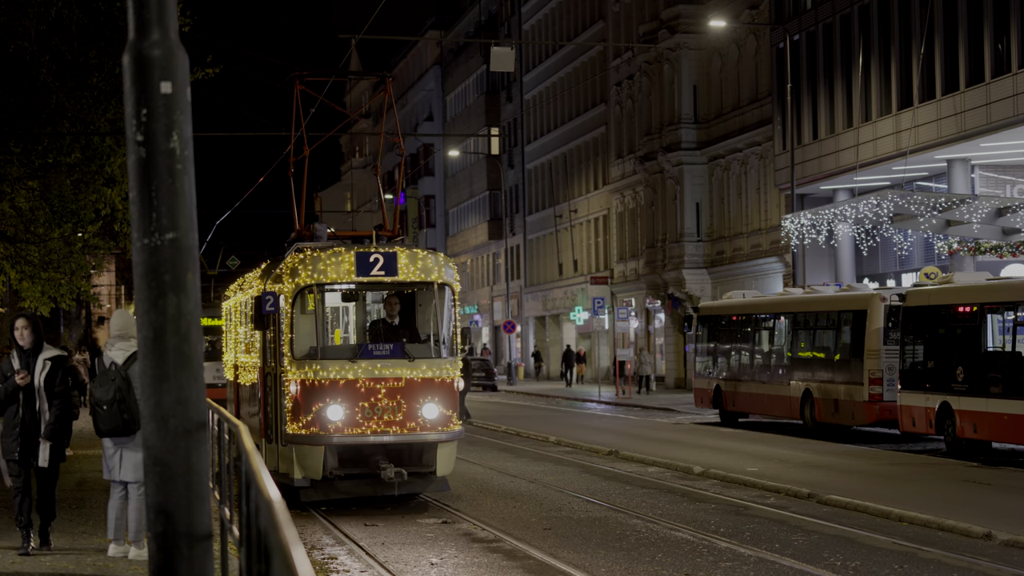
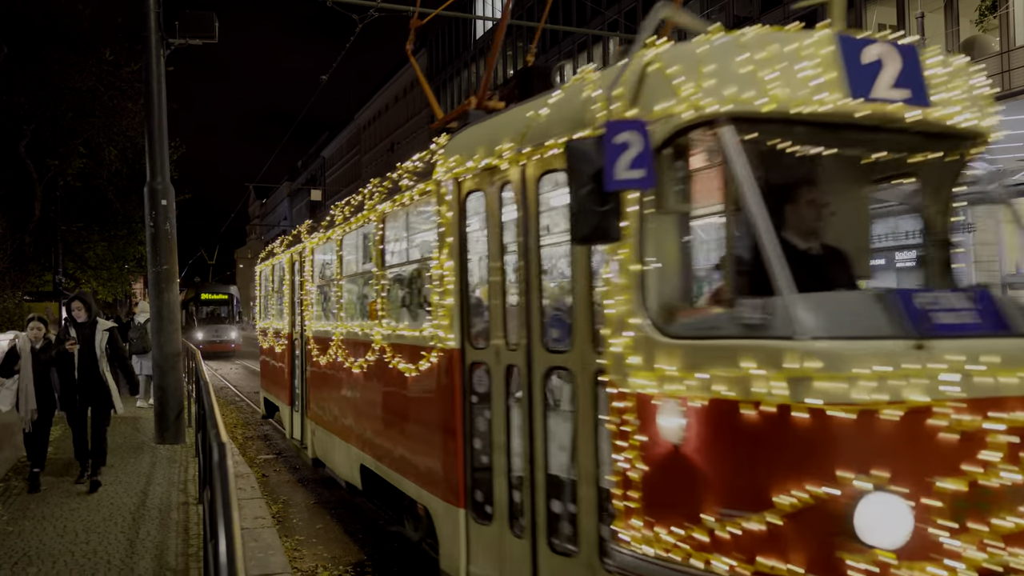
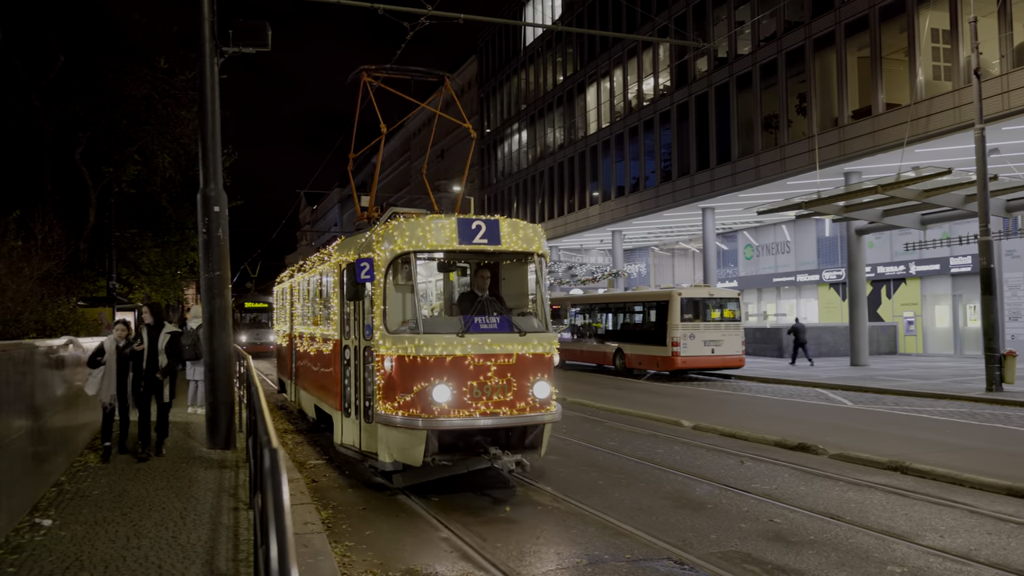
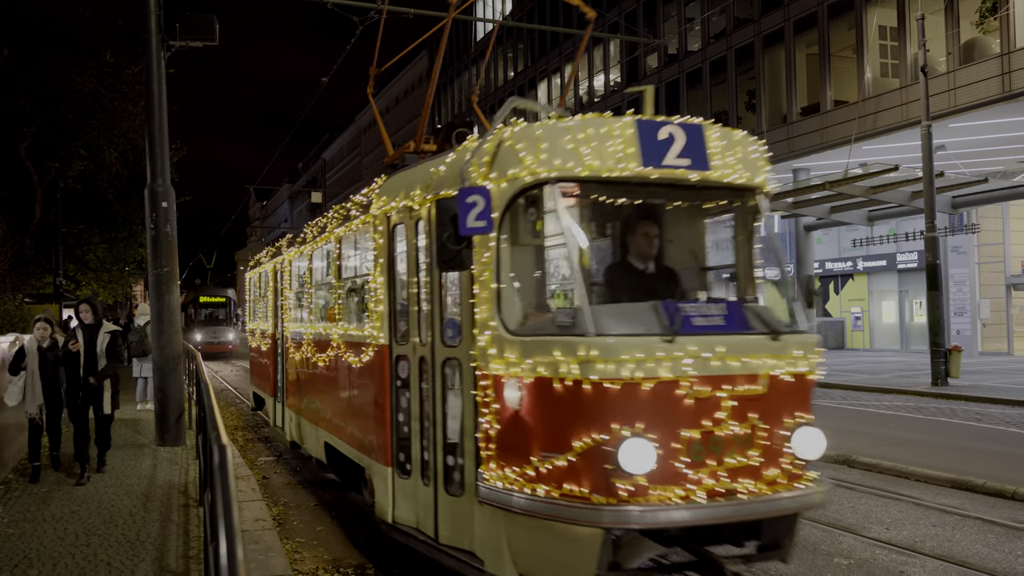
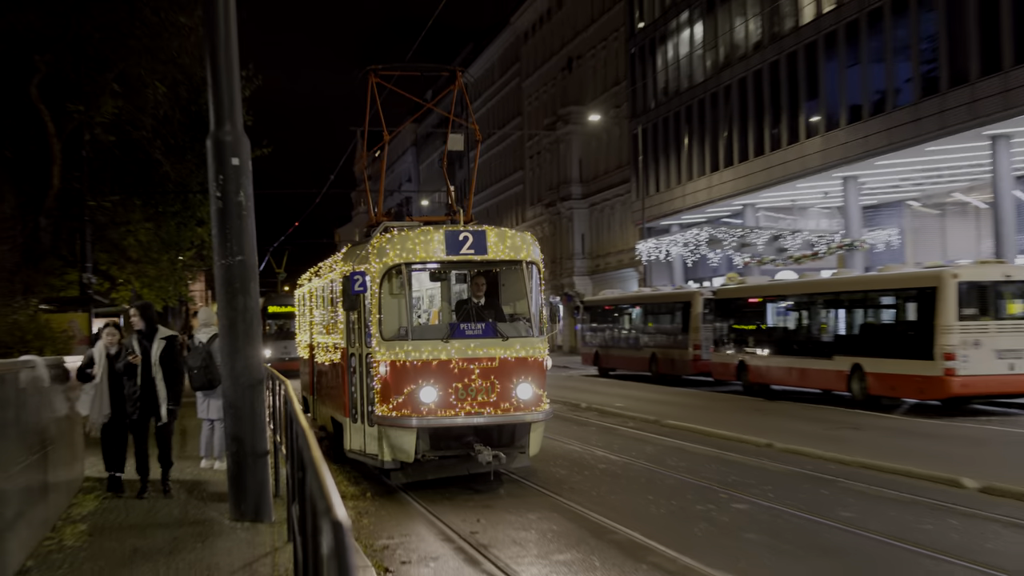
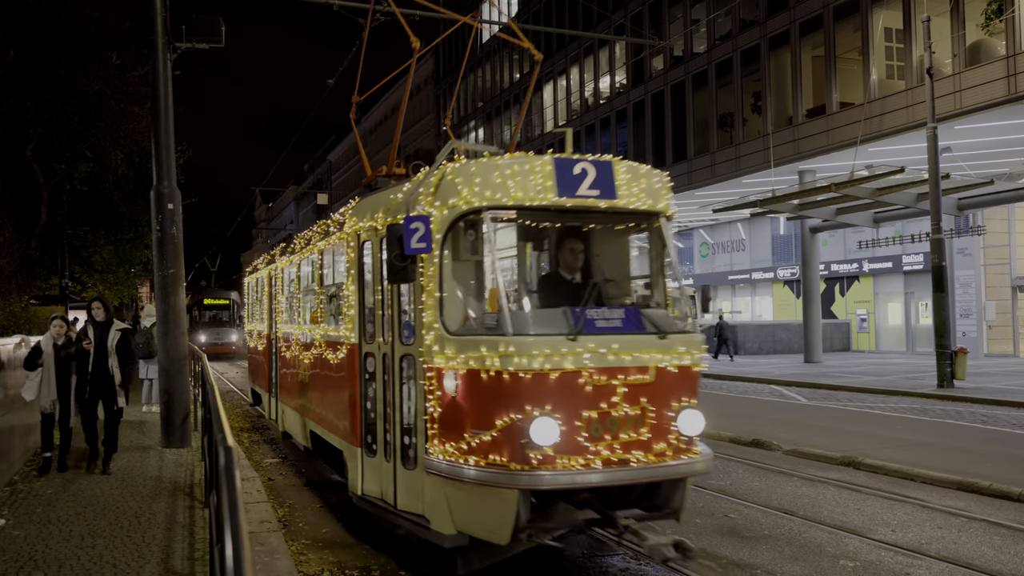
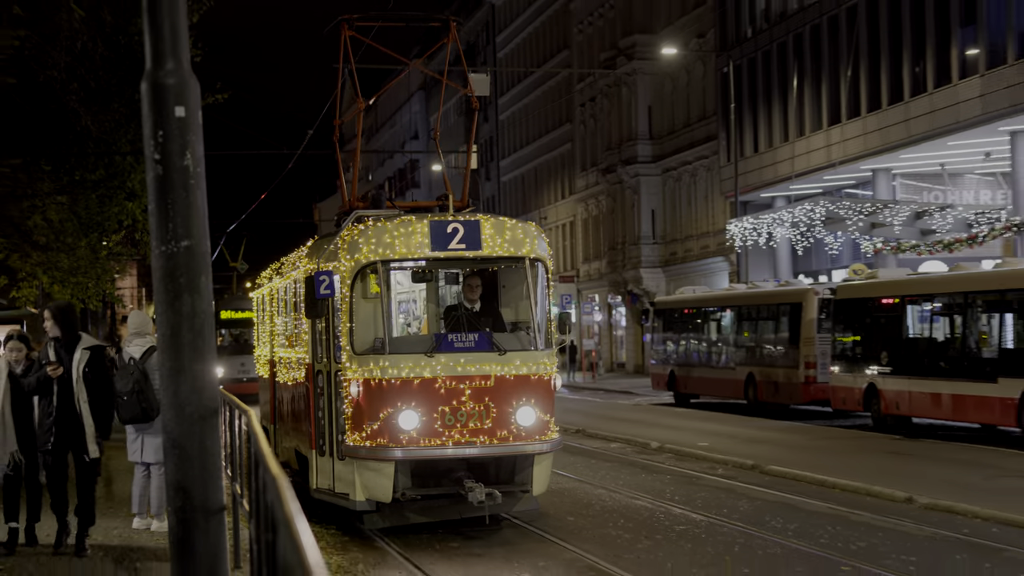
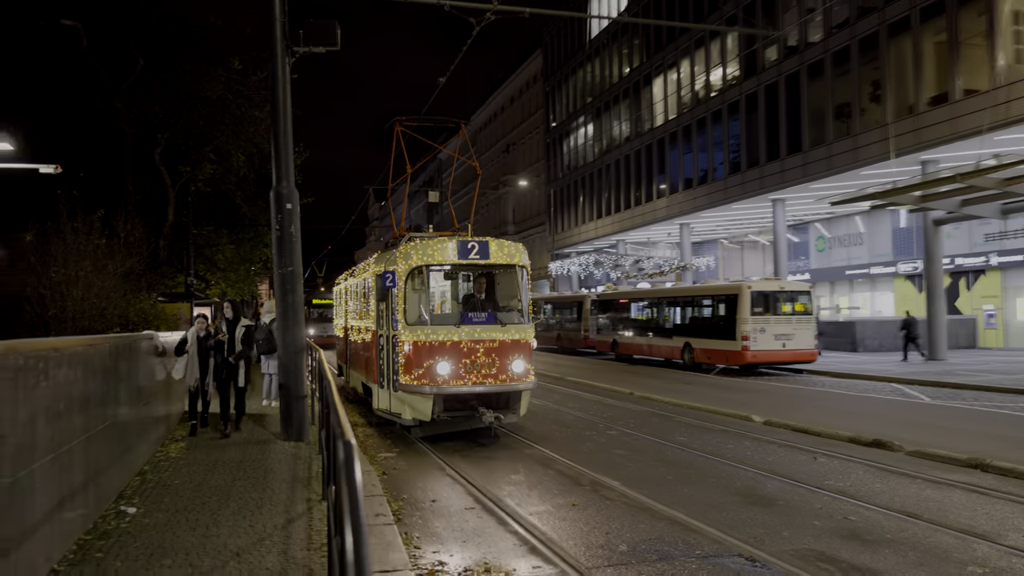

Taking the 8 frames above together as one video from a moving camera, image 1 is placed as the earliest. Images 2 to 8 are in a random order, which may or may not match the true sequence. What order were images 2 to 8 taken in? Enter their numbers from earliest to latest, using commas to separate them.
7, 5, 8, 3, 6, 4, 2
